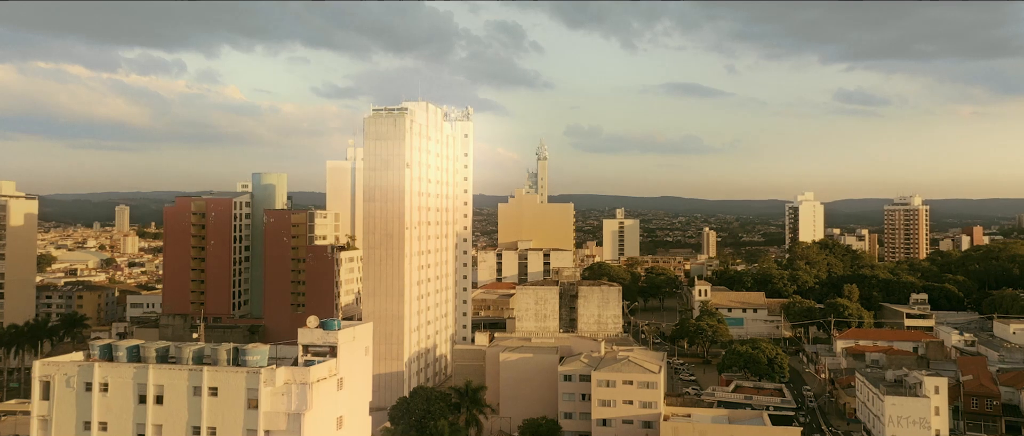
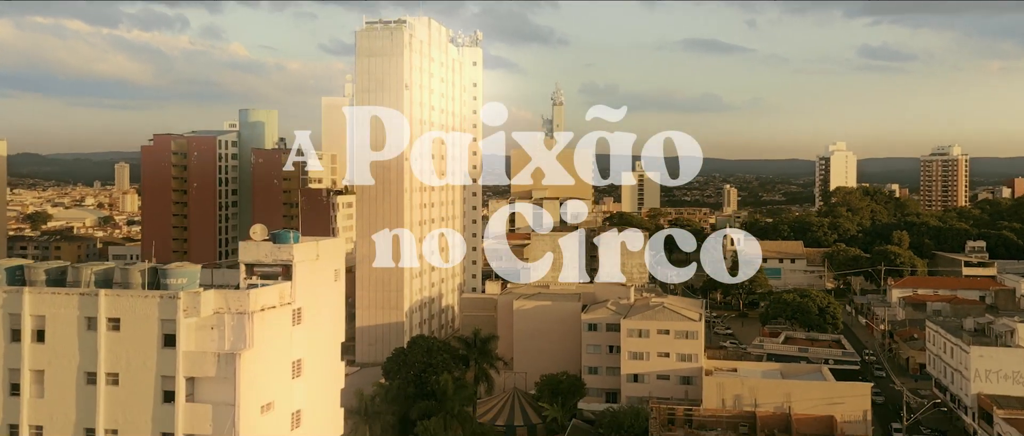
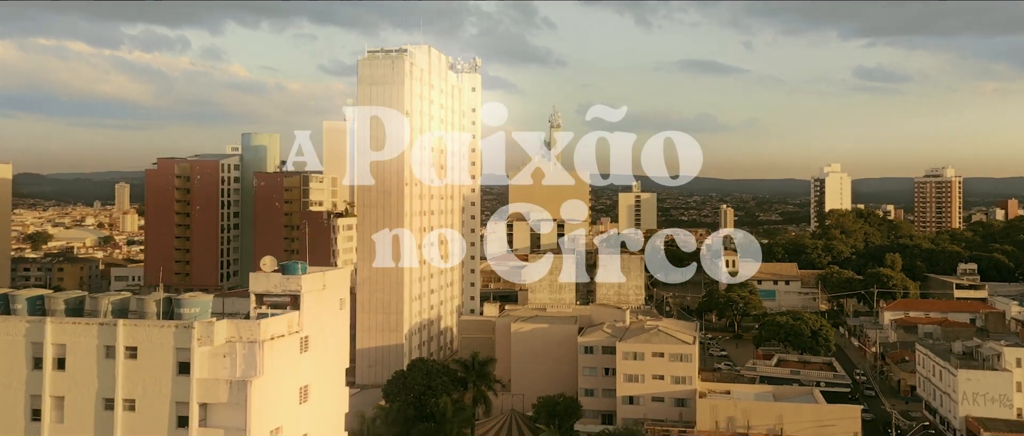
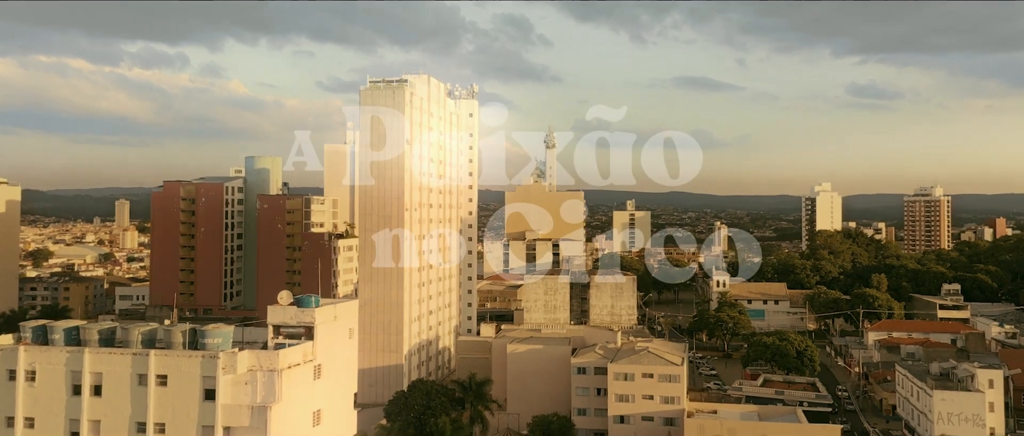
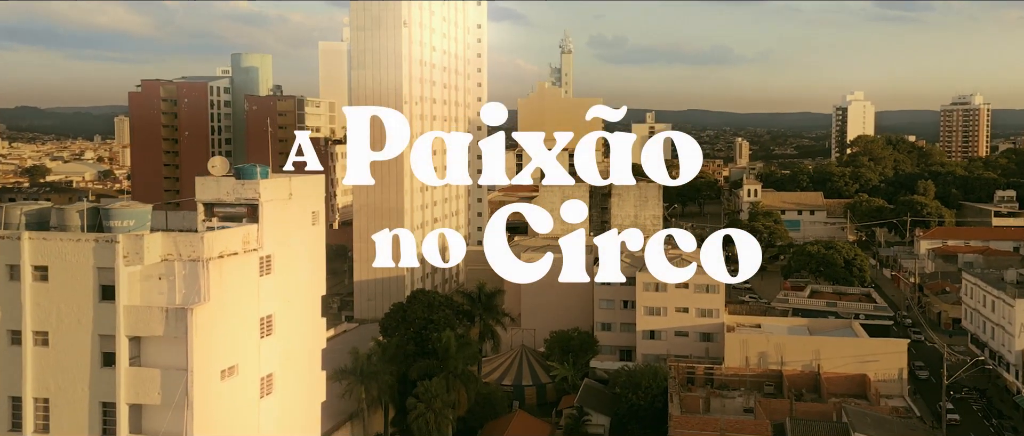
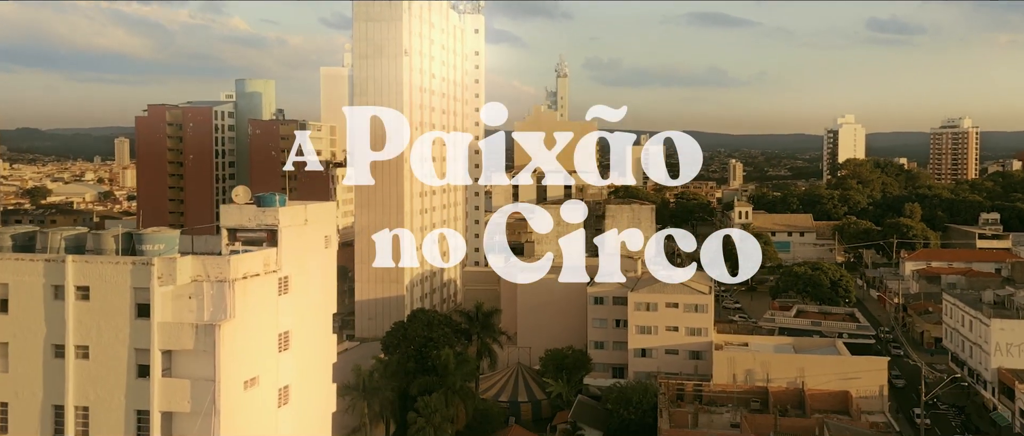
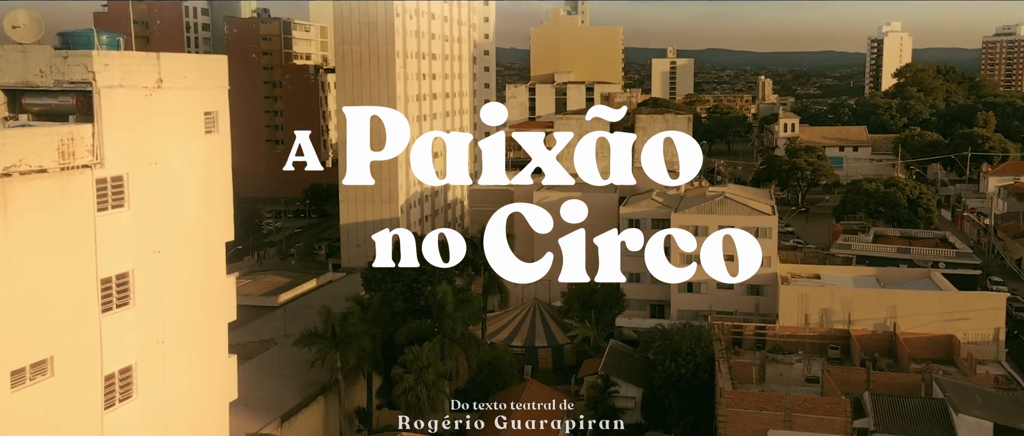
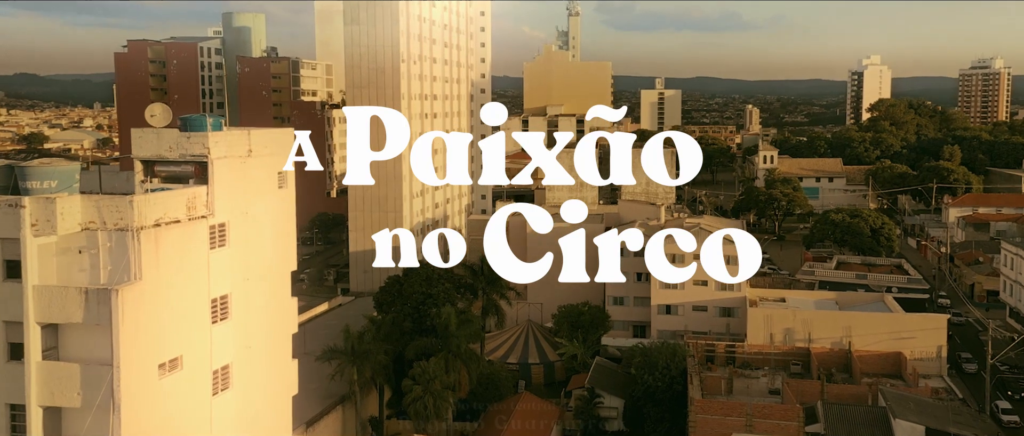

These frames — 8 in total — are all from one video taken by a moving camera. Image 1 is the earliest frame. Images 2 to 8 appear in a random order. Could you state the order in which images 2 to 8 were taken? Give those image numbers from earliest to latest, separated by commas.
4, 3, 2, 6, 5, 8, 7
